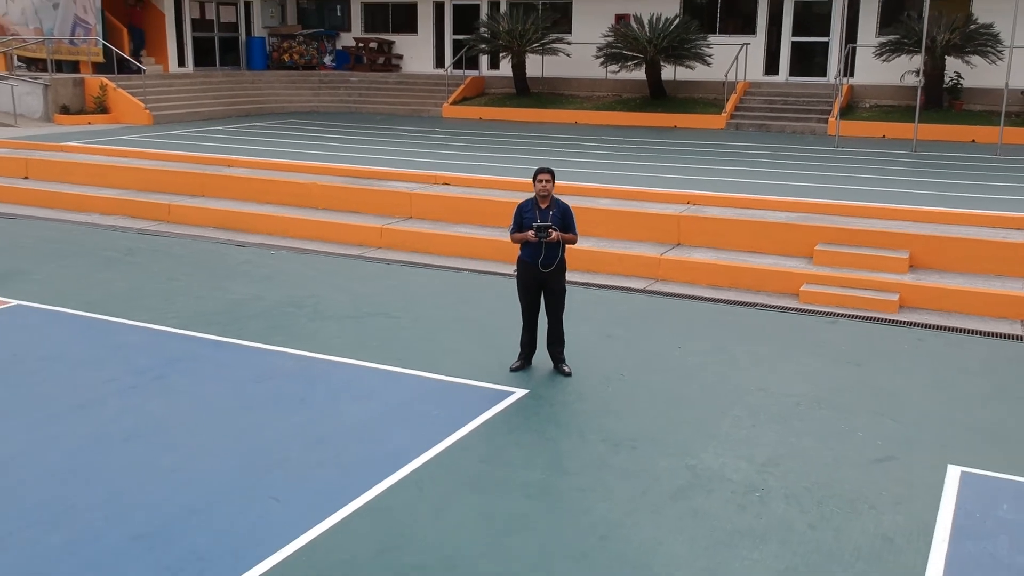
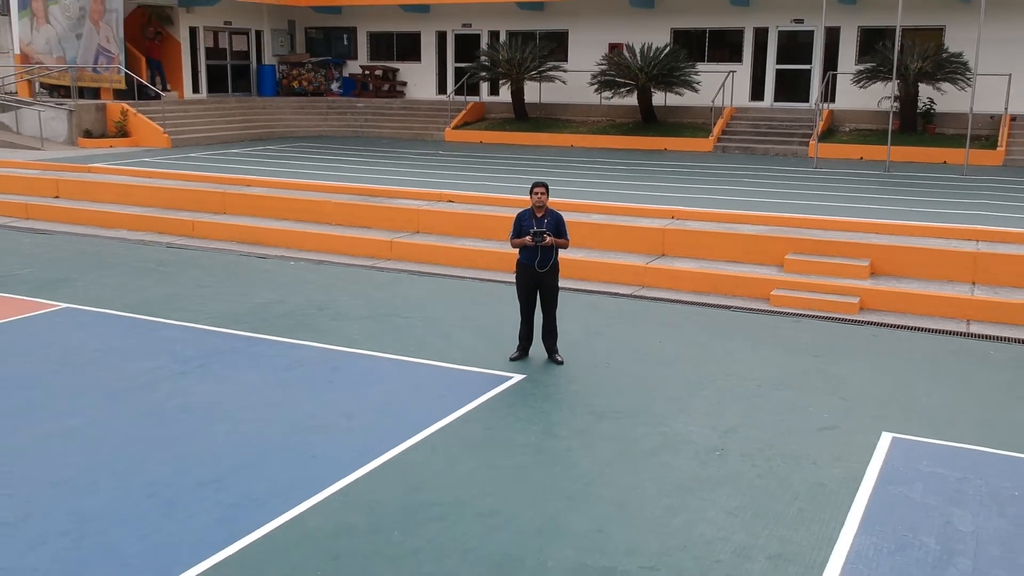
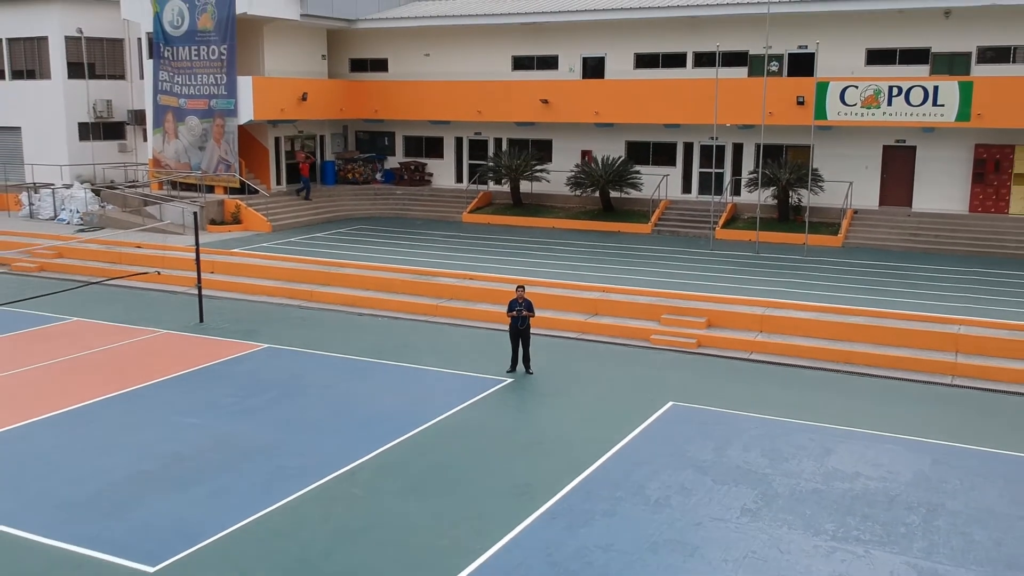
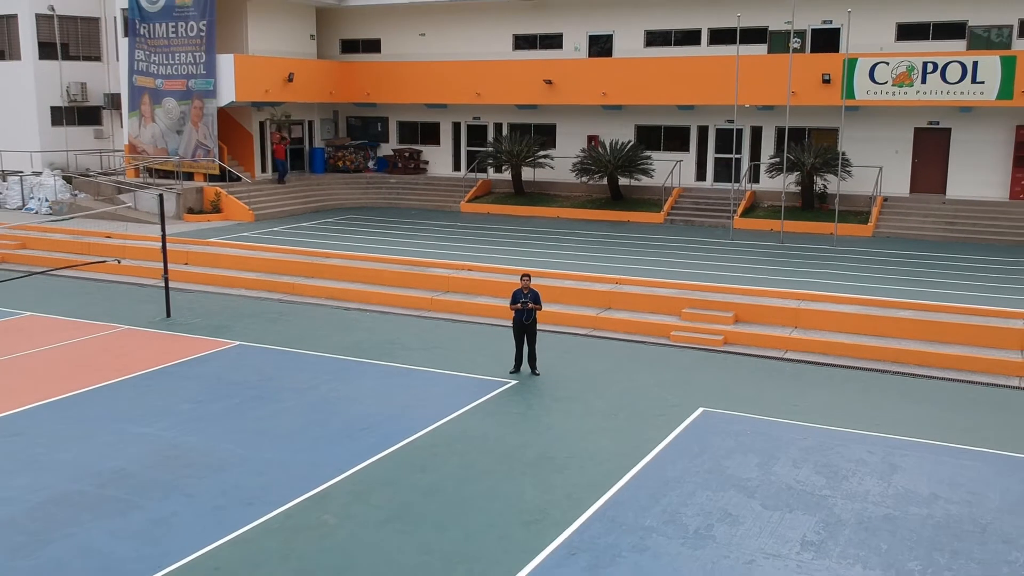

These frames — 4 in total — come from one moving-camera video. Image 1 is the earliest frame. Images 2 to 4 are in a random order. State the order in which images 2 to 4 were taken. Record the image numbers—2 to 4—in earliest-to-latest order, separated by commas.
2, 4, 3
